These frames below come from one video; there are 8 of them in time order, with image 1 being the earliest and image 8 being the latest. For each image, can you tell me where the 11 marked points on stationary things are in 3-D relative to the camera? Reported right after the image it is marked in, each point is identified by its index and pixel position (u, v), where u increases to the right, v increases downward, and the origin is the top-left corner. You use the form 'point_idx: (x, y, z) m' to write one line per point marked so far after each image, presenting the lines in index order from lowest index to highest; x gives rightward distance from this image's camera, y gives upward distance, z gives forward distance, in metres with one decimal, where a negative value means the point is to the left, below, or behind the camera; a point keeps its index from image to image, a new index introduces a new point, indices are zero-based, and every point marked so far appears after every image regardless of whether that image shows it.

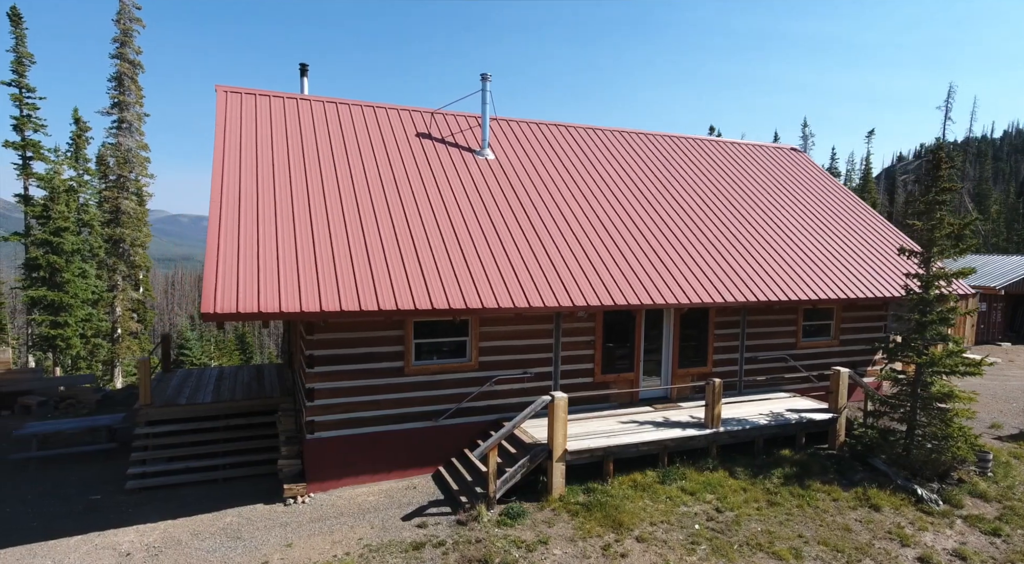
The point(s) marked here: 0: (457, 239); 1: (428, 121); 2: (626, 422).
0: (-0.8, +0.8, +11.2) m
1: (-1.7, +3.5, +13.8) m
2: (+1.9, -2.3, +10.6) m
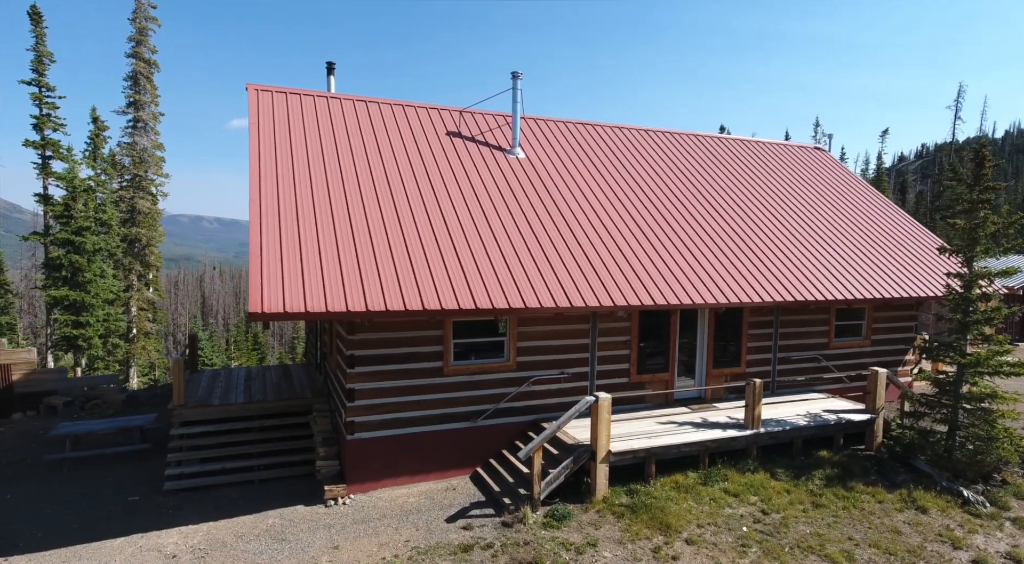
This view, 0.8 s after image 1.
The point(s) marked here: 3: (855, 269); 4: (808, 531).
0: (-0.2, +0.8, +11.1) m
1: (-1.1, +3.5, +13.7) m
2: (+2.5, -2.3, +10.5) m
3: (+7.0, +0.3, +13.2) m
4: (+4.0, -3.3, +8.6) m
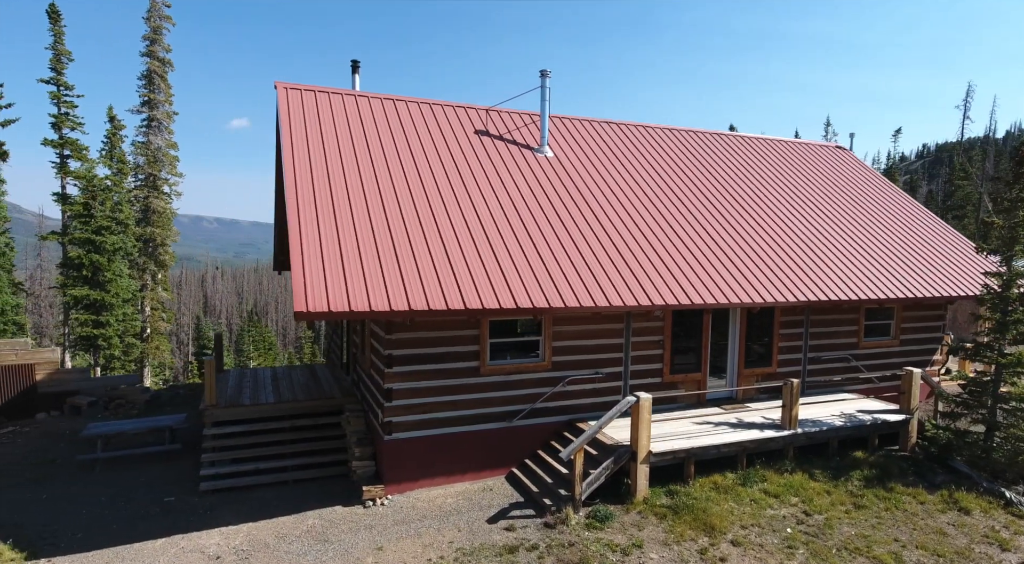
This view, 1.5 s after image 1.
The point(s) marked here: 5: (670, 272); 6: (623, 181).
0: (+0.3, +0.8, +11.1) m
1: (-0.6, +3.5, +13.6) m
2: (+3.1, -2.3, +10.4) m
3: (+7.6, +0.3, +13.1) m
4: (+4.5, -3.3, +8.5) m
5: (+2.8, +0.2, +11.3) m
6: (+2.3, +2.1, +13.3) m
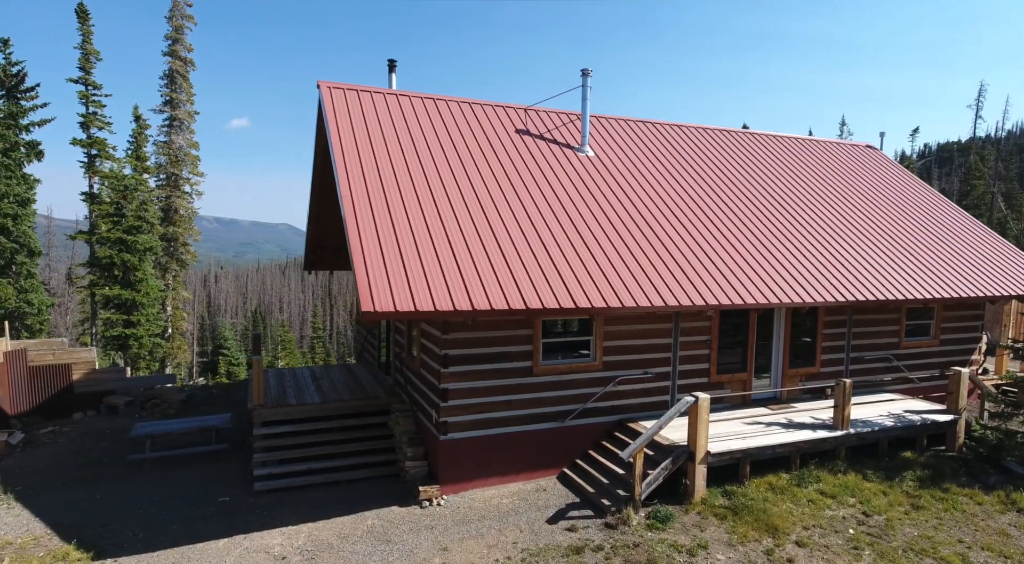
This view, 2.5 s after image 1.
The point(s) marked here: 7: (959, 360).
0: (+1.1, +0.8, +11.0) m
1: (+0.2, +3.5, +13.6) m
2: (+3.9, -2.3, +10.4) m
3: (+8.4, +0.3, +13.0) m
4: (+5.3, -3.3, +8.5) m
5: (+3.6, +0.2, +11.2) m
6: (+3.1, +2.1, +13.3) m
7: (+9.4, -1.6, +13.6) m
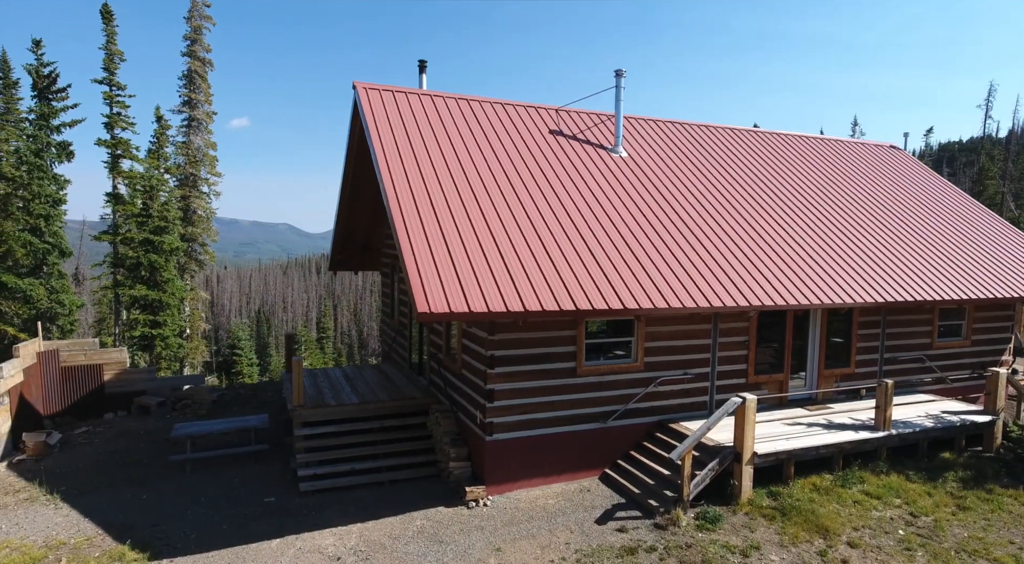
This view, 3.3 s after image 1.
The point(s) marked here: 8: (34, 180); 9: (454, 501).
0: (+1.8, +0.8, +11.0) m
1: (+0.9, +3.5, +13.6) m
2: (+4.5, -2.3, +10.4) m
3: (+9.1, +0.3, +13.0) m
4: (+6.0, -3.3, +8.5) m
5: (+4.3, +0.2, +11.2) m
6: (+3.8, +2.1, +13.3) m
7: (+10.1, -1.7, +13.6) m
8: (-13.9, +3.0, +18.8) m
9: (-0.8, -3.2, +9.3) m
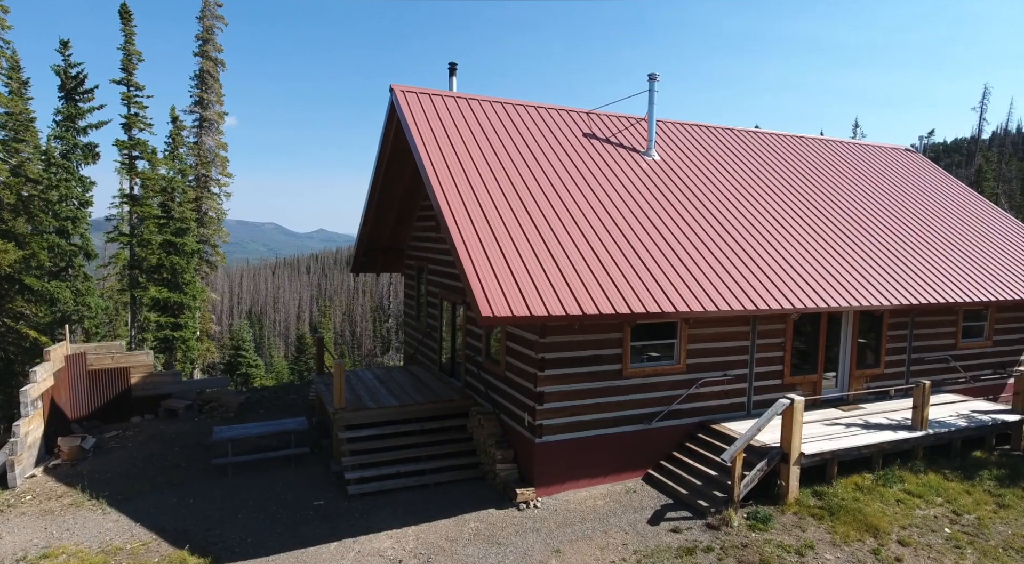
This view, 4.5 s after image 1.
0: (+2.5, +0.7, +11.2) m
1: (+1.5, +3.4, +13.7) m
2: (+5.2, -2.3, +10.6) m
3: (+9.7, +0.2, +13.3) m
4: (+6.7, -3.4, +8.7) m
5: (+5.0, +0.1, +11.4) m
6: (+4.4, +2.0, +13.4) m
7: (+10.7, -1.7, +13.8) m
8: (-13.4, +2.9, +18.6) m
9: (-0.1, -3.2, +9.4) m
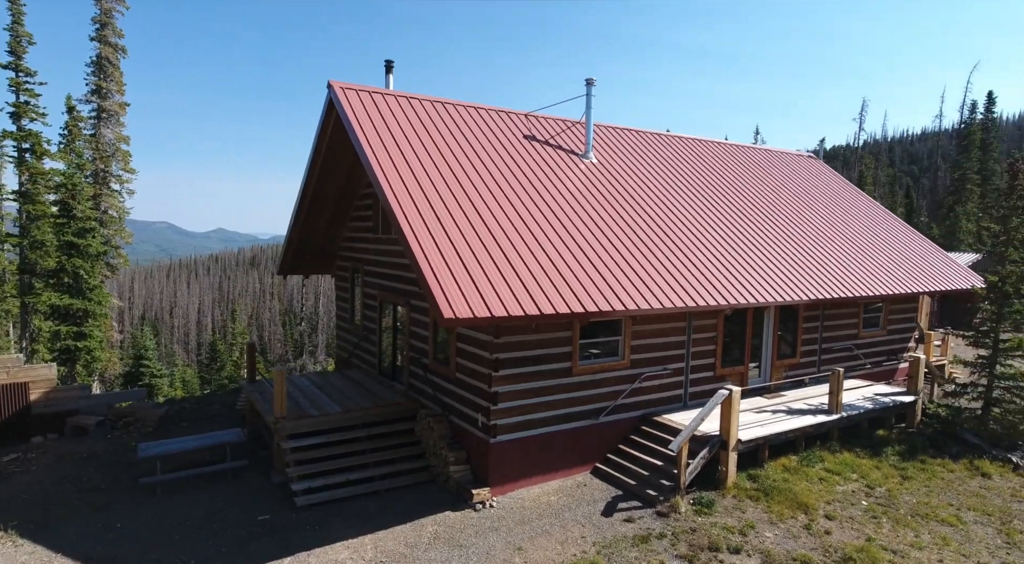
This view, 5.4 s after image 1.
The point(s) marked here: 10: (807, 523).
0: (+1.5, +0.7, +11.5) m
1: (+0.2, +3.4, +13.9) m
2: (+4.4, -2.3, +11.3) m
3: (+8.4, +0.3, +14.7) m
4: (+6.1, -3.3, +9.7) m
5: (+3.9, +0.2, +12.1) m
6: (+3.1, +2.1, +14.1) m
7: (+9.3, -1.6, +15.4) m
8: (-15.3, +2.7, +16.7) m
9: (-0.8, -3.2, +9.4) m
10: (+4.1, -3.3, +8.9) m
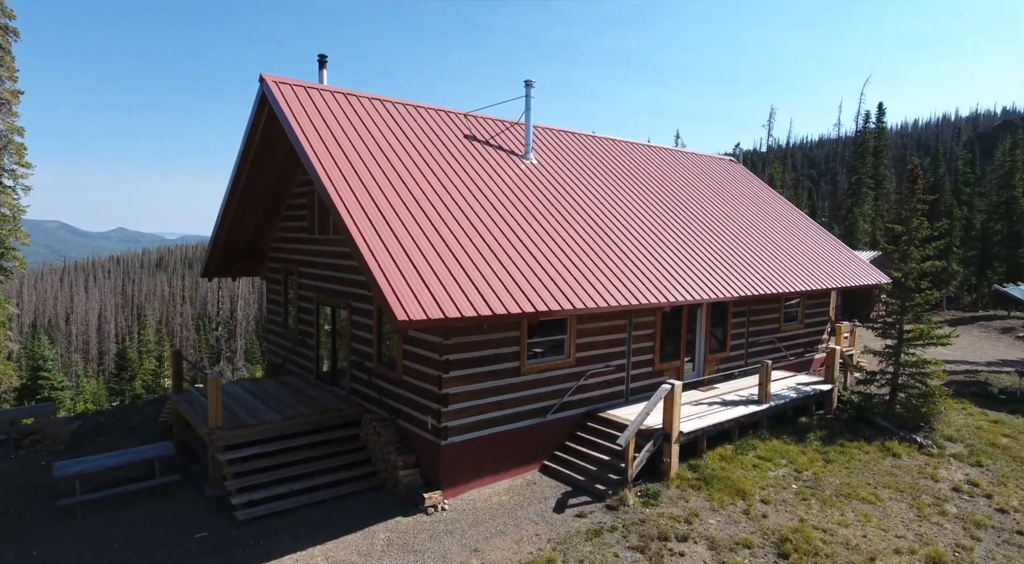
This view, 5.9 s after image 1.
0: (+0.5, +0.8, +11.7) m
1: (-1.1, +3.4, +13.8) m
2: (+3.4, -2.3, +11.8) m
3: (+6.9, +0.4, +15.6) m
4: (+5.3, -3.2, +10.4) m
5: (+2.8, +0.2, +12.5) m
6: (+1.7, +2.1, +14.4) m
7: (+7.8, -1.5, +16.4) m
8: (-16.8, +2.5, +14.7) m
9: (-1.5, -3.3, +9.3) m
10: (+3.4, -3.3, +9.4) m
